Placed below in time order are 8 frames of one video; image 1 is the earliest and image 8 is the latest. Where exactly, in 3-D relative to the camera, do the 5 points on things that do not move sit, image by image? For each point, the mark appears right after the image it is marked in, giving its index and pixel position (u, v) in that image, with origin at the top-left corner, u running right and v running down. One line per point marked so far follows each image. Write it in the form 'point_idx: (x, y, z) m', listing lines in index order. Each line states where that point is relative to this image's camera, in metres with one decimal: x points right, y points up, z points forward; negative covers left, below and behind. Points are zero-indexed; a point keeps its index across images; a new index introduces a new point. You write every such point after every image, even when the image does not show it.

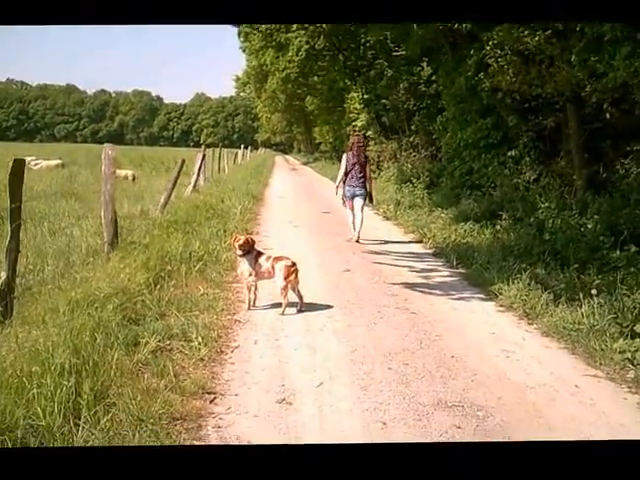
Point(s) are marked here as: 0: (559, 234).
0: (+1.9, +0.1, +5.3) m
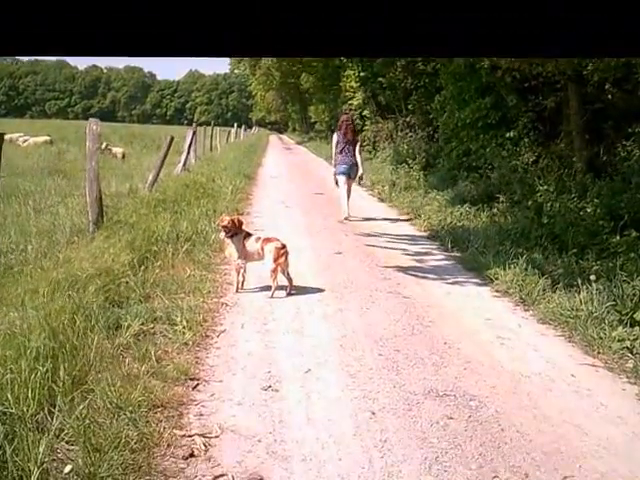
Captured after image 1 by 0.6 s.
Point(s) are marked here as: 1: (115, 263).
0: (+1.8, +0.2, +5.1) m
1: (-1.3, -0.1, +4.2) m
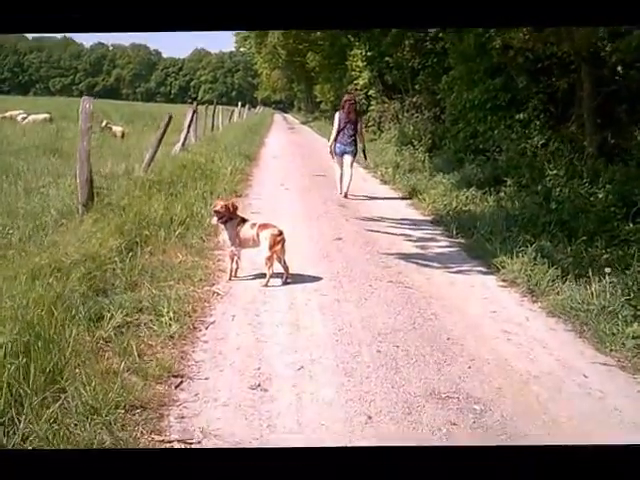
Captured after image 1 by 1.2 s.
0: (+1.8, +0.3, +4.9) m
1: (-1.3, -0.1, +4.0) m
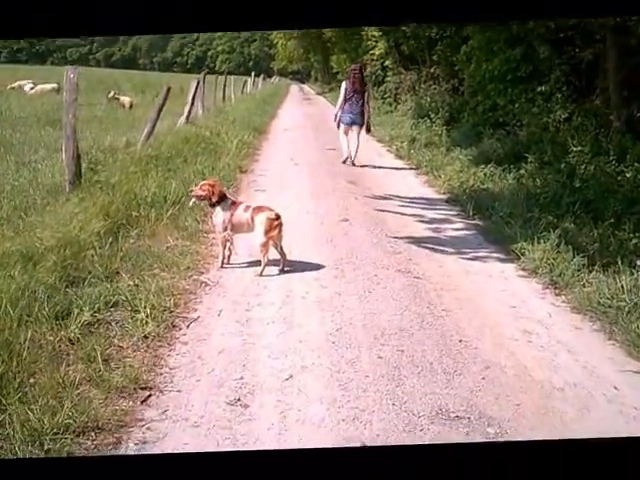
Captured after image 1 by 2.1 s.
0: (+1.8, +0.4, +4.5) m
1: (-1.3, 0.0, +3.6) m
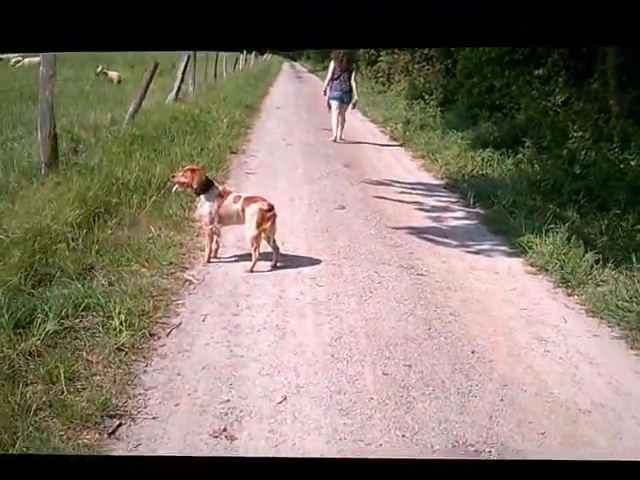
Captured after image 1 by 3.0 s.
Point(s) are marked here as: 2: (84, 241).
0: (+1.8, +0.4, +4.1) m
1: (-1.3, +0.1, +3.3) m
2: (-1.2, 0.0, +3.2) m
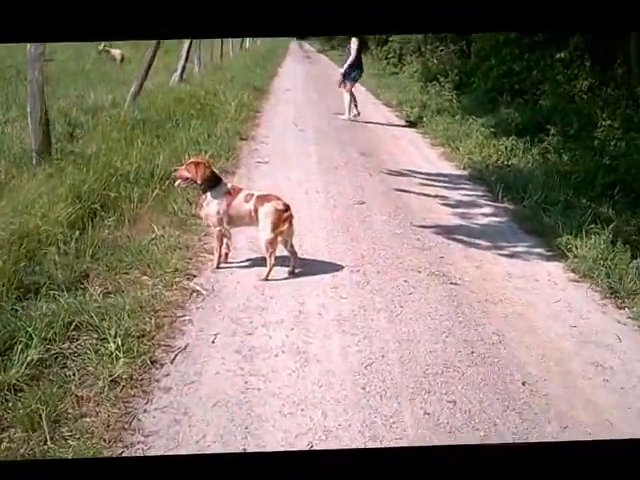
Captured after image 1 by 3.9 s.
0: (+1.9, +0.4, +3.8) m
1: (-1.2, +0.1, +2.9) m
2: (-1.1, 0.0, +2.8) m
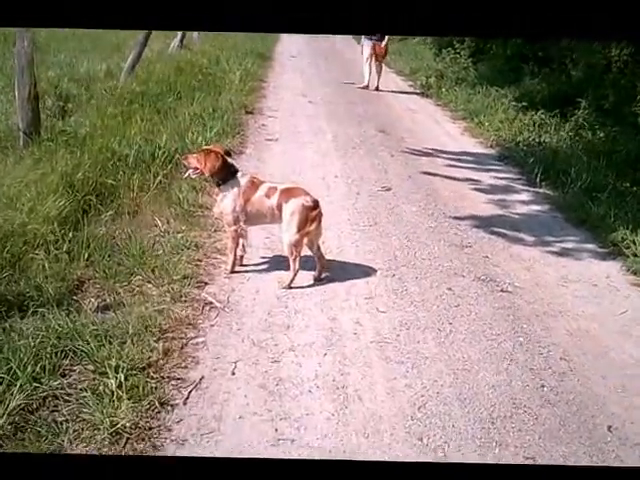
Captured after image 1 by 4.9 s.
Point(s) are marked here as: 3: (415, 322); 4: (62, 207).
0: (+2.0, +0.4, +3.3) m
1: (-1.1, +0.1, +2.5) m
2: (-0.9, 0.0, +2.4) m
3: (+0.3, -0.3, +2.6) m
4: (-1.0, +0.1, +2.5) m
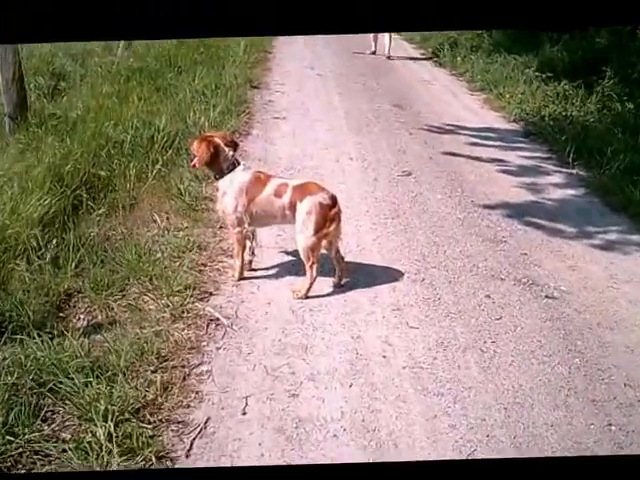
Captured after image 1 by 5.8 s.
0: (+2.1, +0.4, +3.0) m
1: (-1.0, 0.0, +2.2) m
2: (-0.9, -0.1, +2.1) m
3: (+0.4, -0.3, +2.2) m
4: (-0.9, +0.1, +2.2) m
